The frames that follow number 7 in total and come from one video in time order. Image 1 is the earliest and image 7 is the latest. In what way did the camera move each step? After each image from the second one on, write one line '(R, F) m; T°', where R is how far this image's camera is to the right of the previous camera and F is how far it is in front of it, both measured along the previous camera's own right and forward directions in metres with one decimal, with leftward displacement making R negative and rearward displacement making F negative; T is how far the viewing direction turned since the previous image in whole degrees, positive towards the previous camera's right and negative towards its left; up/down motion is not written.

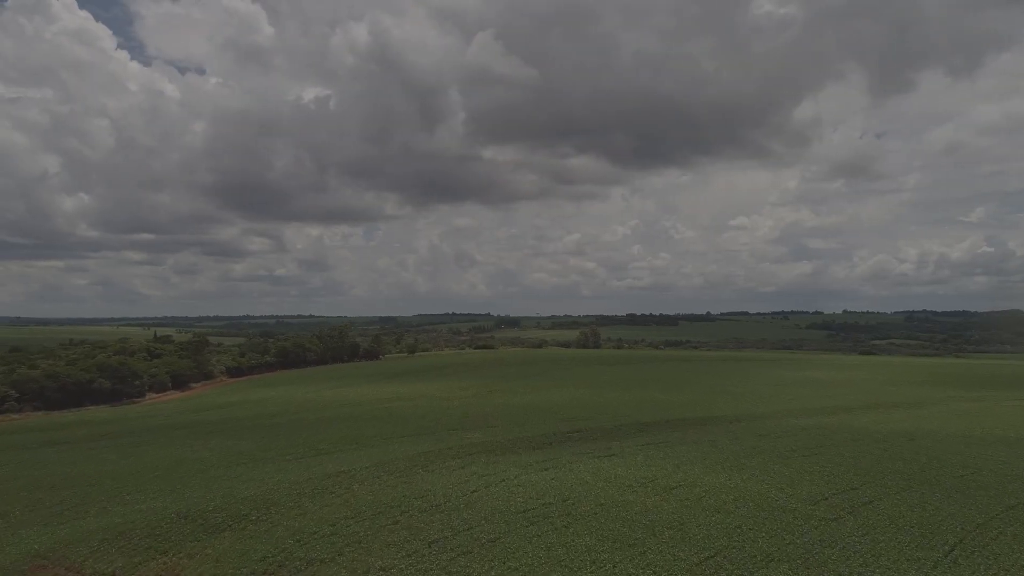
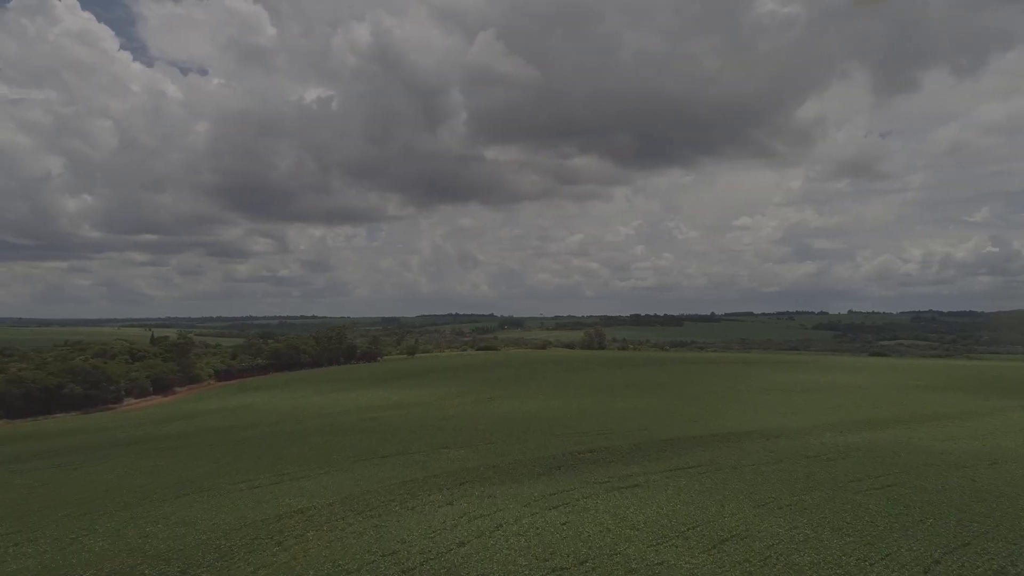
(0.0, +1.7) m; 0°
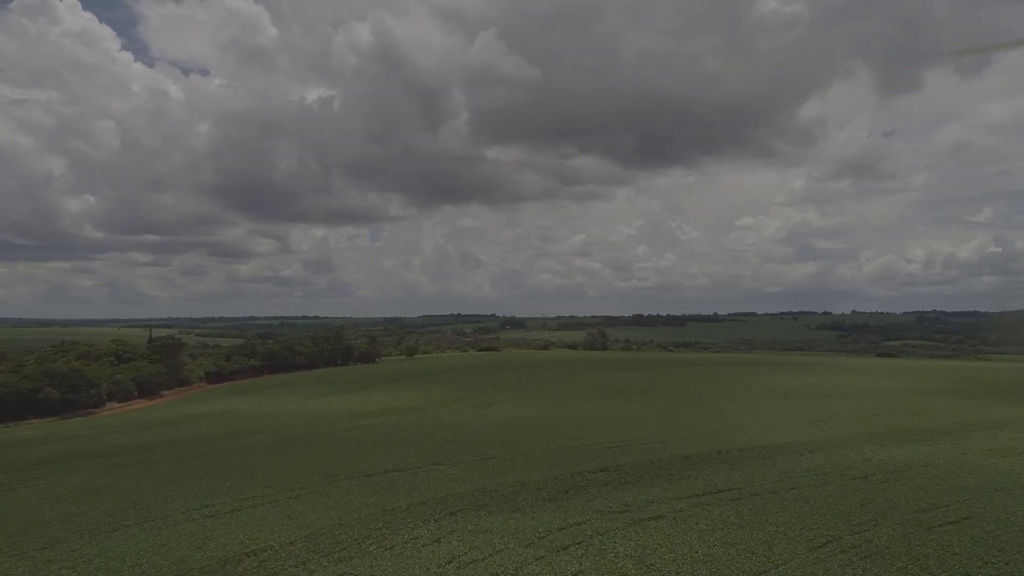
(0.0, +1.2) m; 0°
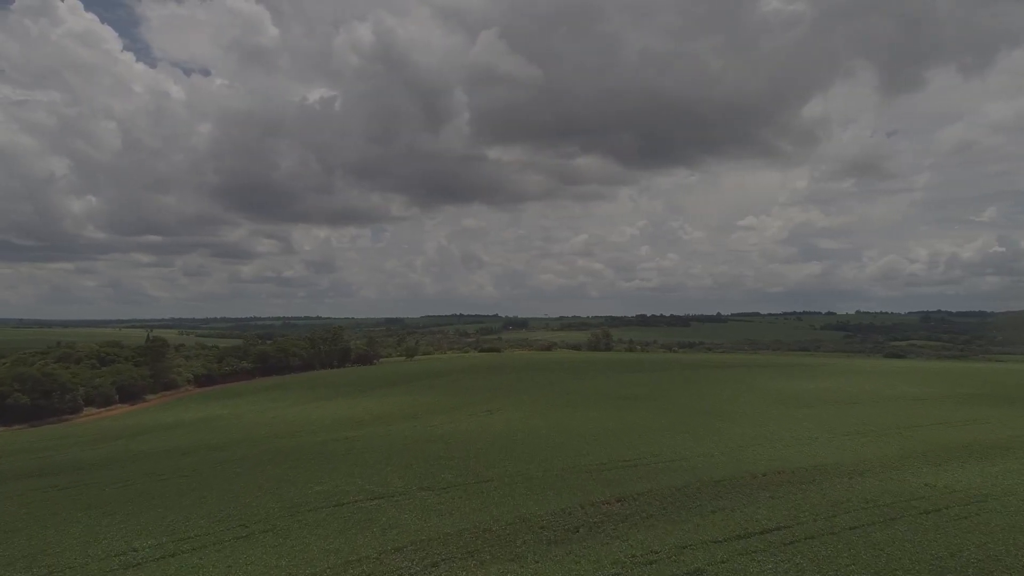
(0.0, +1.4) m; 0°
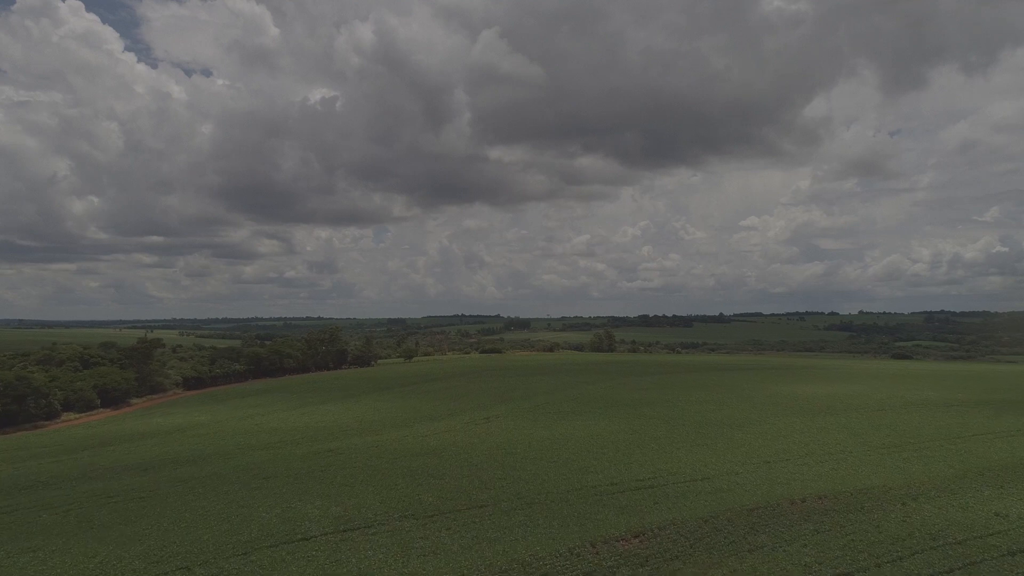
(+0.1, +1.1) m; 0°
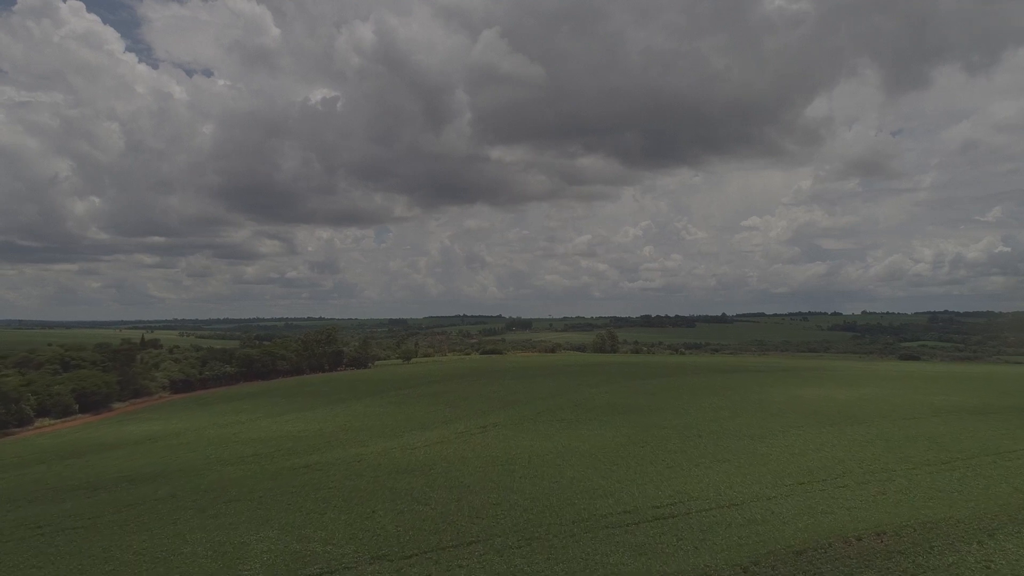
(0.0, +1.2) m; 0°
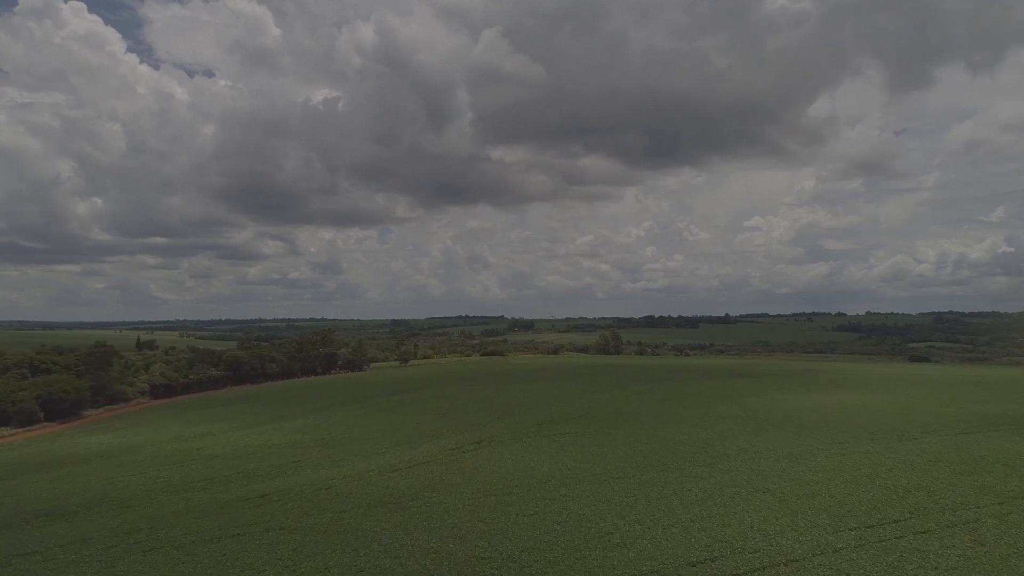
(+0.1, +1.6) m; 0°
